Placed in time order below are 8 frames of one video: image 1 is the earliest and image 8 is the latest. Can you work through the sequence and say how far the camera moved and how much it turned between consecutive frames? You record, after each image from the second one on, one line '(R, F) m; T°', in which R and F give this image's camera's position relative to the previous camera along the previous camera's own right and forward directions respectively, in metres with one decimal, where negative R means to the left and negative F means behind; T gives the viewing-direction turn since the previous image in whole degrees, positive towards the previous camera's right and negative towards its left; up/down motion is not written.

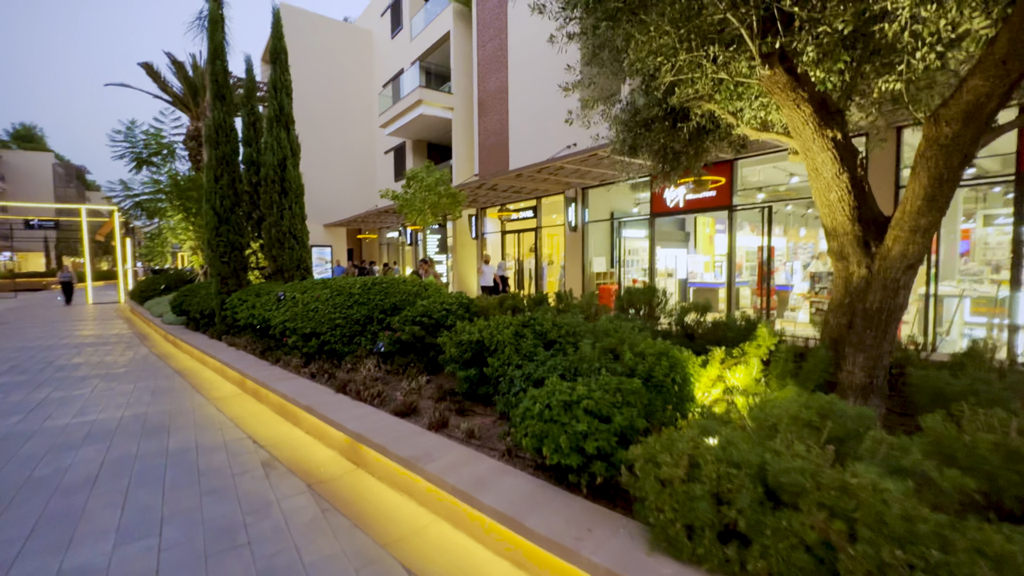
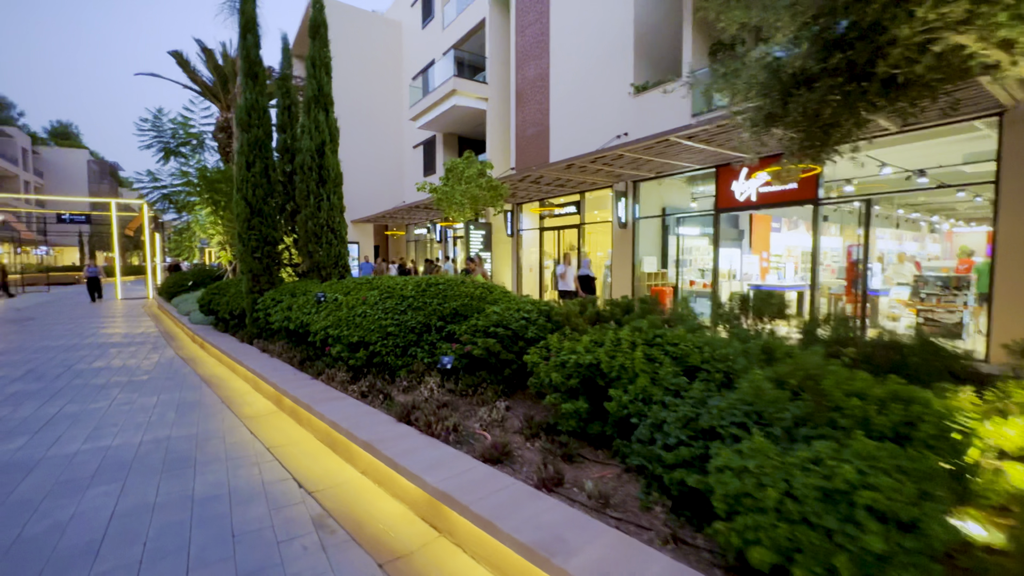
(-0.7, +1.0) m; -2°
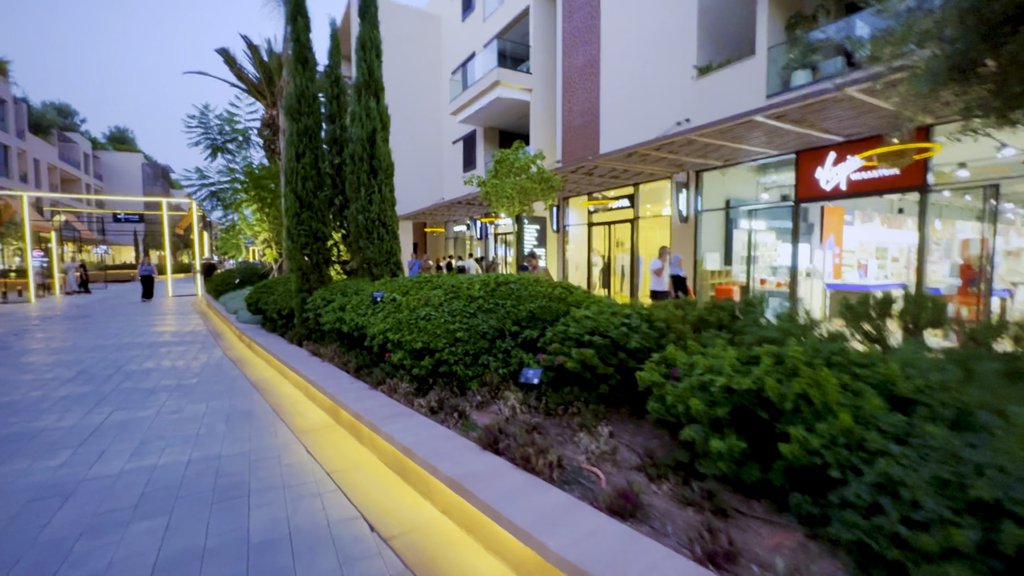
(-0.5, +0.7) m; -4°
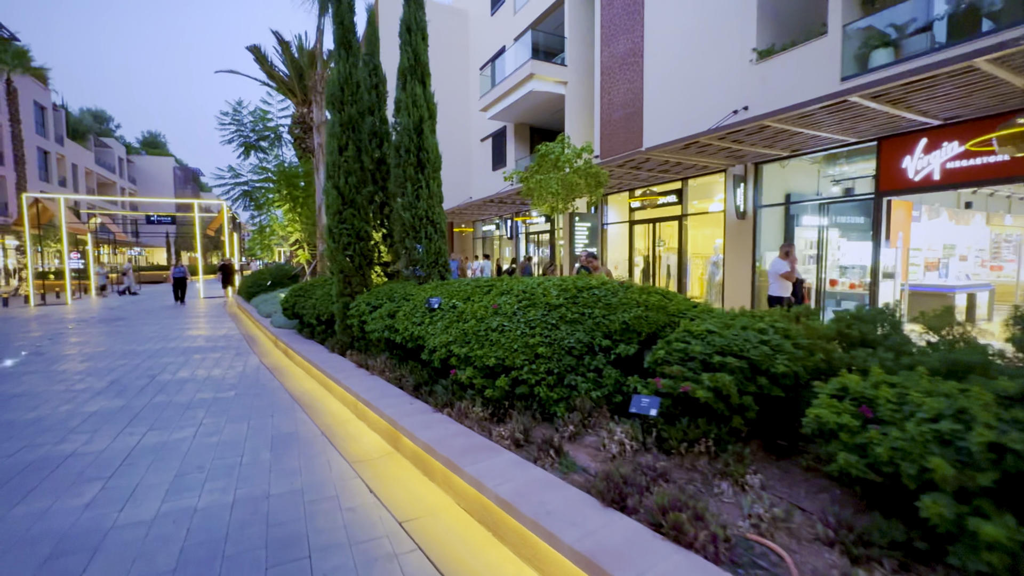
(-0.6, +0.7) m; -2°
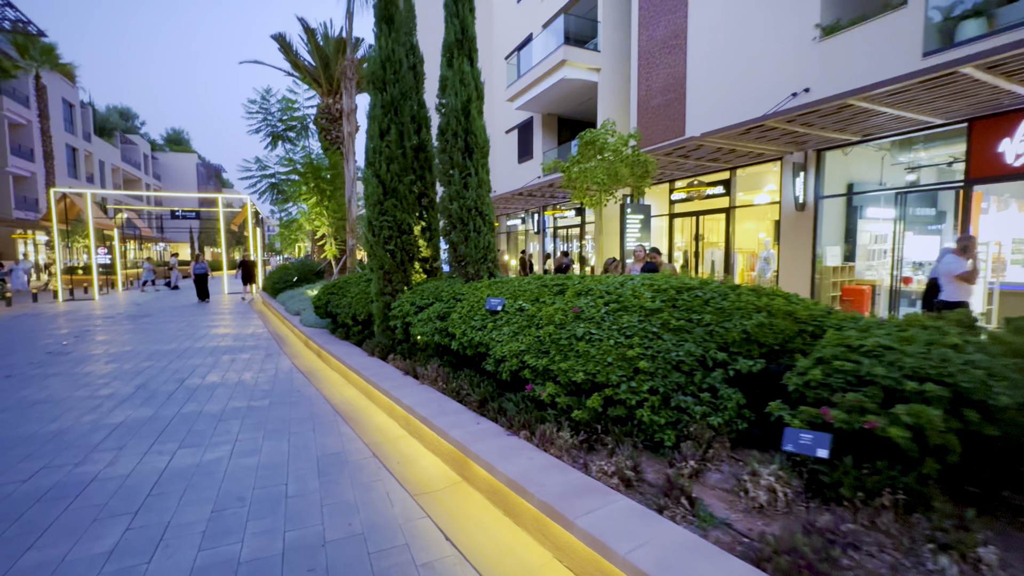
(-0.5, +0.6) m; -2°
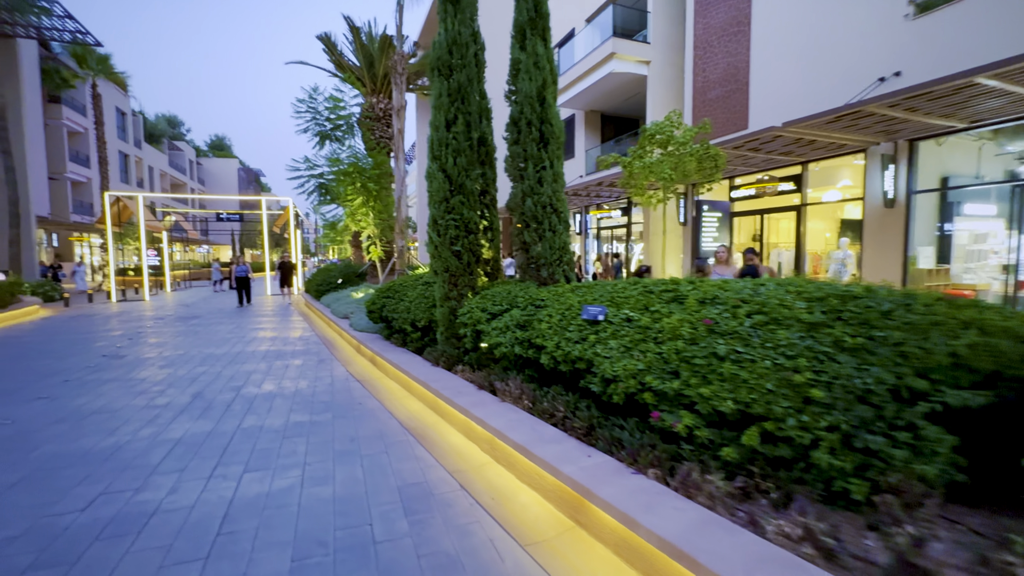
(-0.6, +0.5) m; -3°
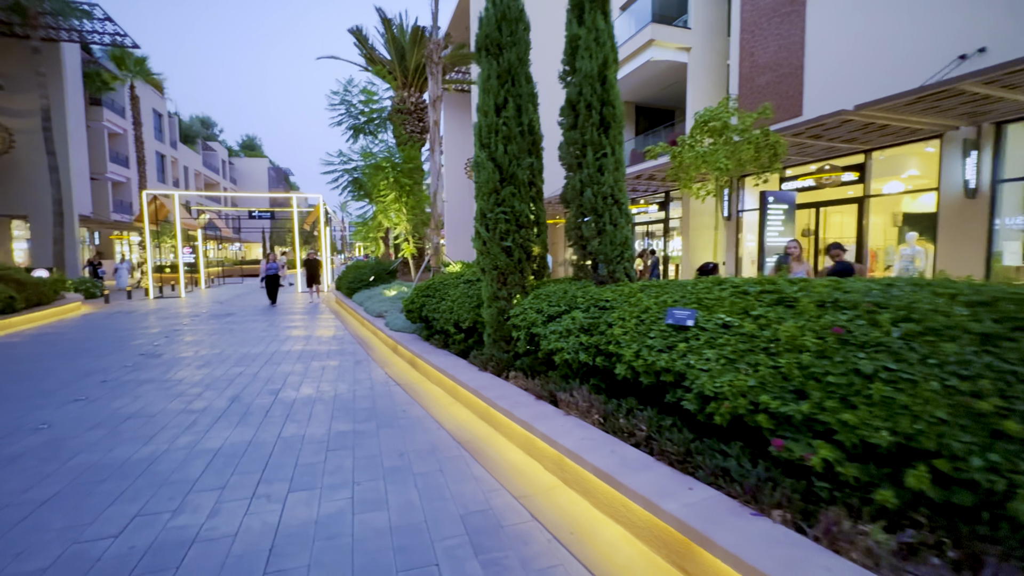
(-0.4, +0.4) m; -3°
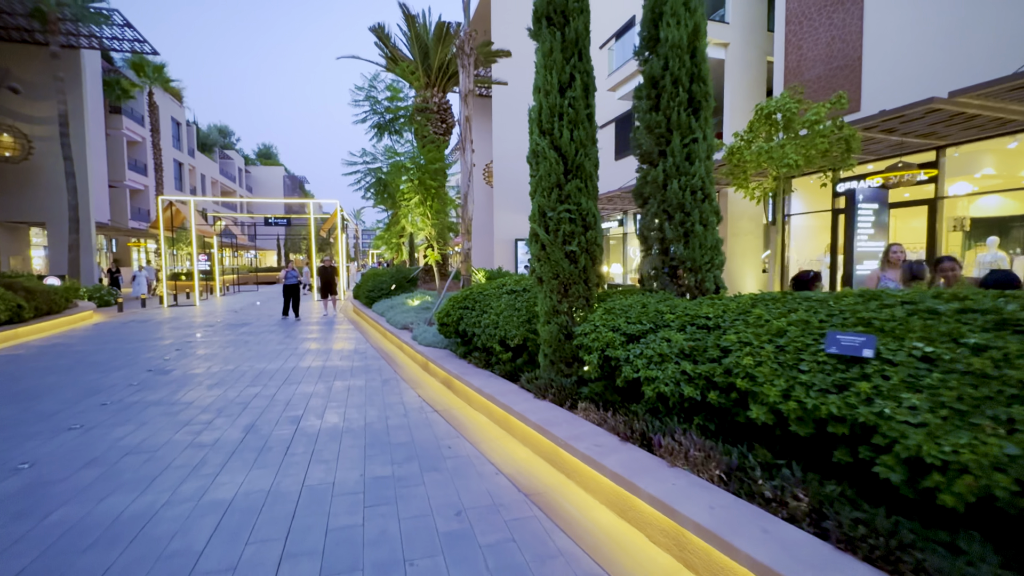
(-0.5, +0.8) m; -1°
